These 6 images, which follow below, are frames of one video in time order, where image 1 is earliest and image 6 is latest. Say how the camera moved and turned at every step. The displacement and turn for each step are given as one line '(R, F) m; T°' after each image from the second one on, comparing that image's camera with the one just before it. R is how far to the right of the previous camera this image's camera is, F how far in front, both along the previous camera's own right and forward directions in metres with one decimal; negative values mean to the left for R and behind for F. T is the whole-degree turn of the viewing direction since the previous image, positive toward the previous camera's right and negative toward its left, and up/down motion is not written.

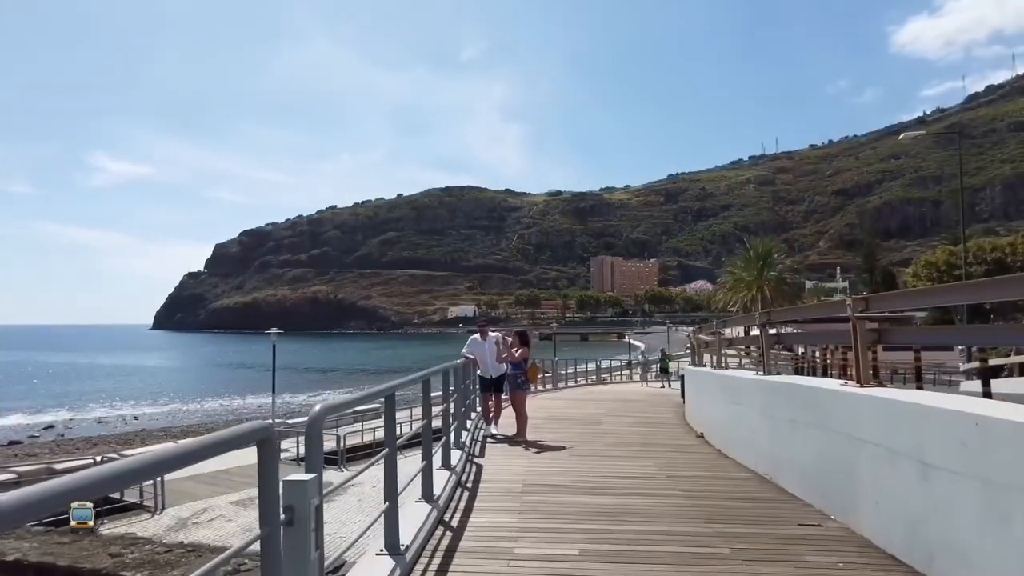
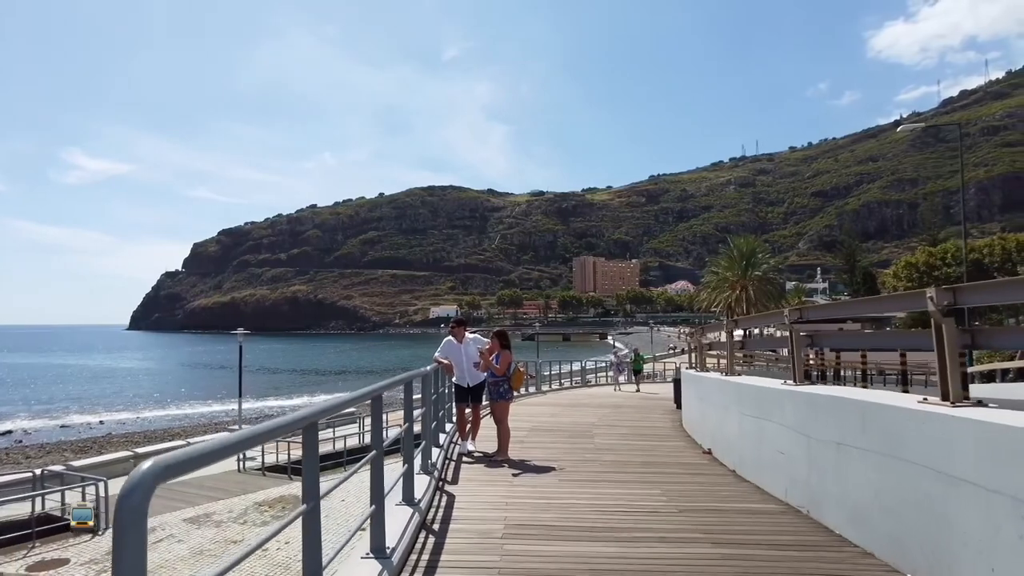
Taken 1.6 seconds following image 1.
(0.0, +0.7) m; +1°
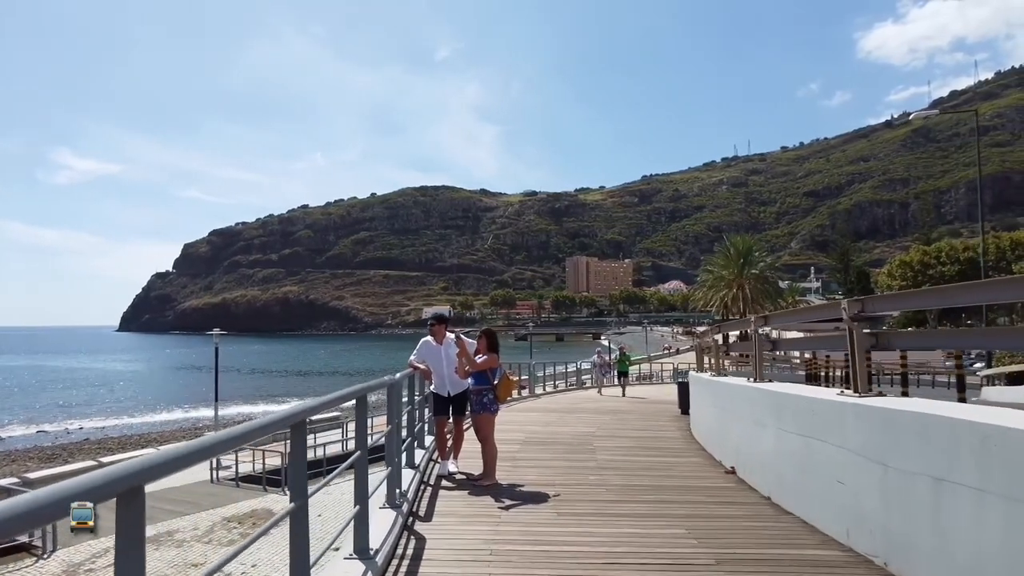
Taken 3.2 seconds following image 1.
(0.0, +0.7) m; +1°
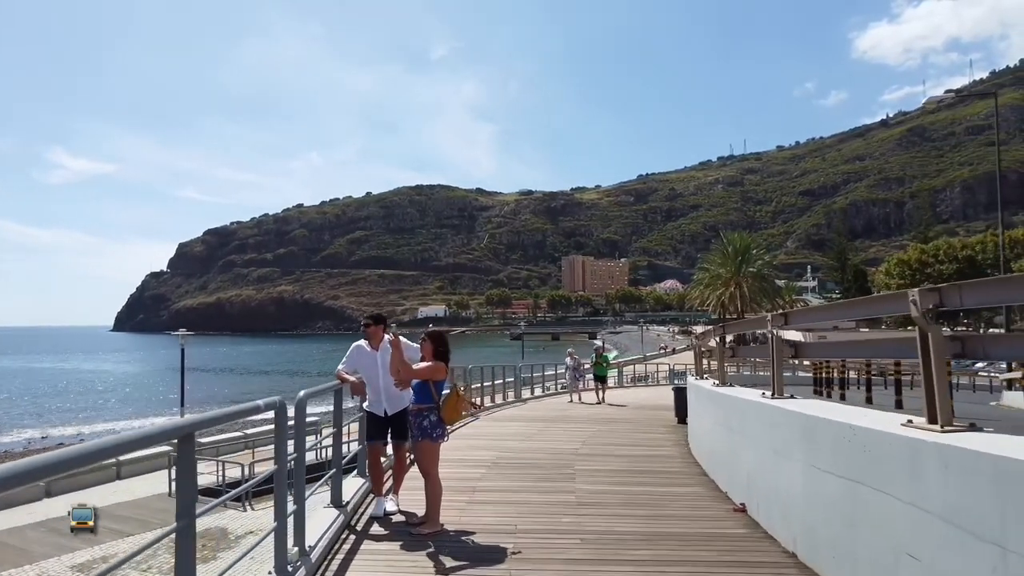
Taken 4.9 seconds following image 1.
(+0.2, +0.8) m; 0°
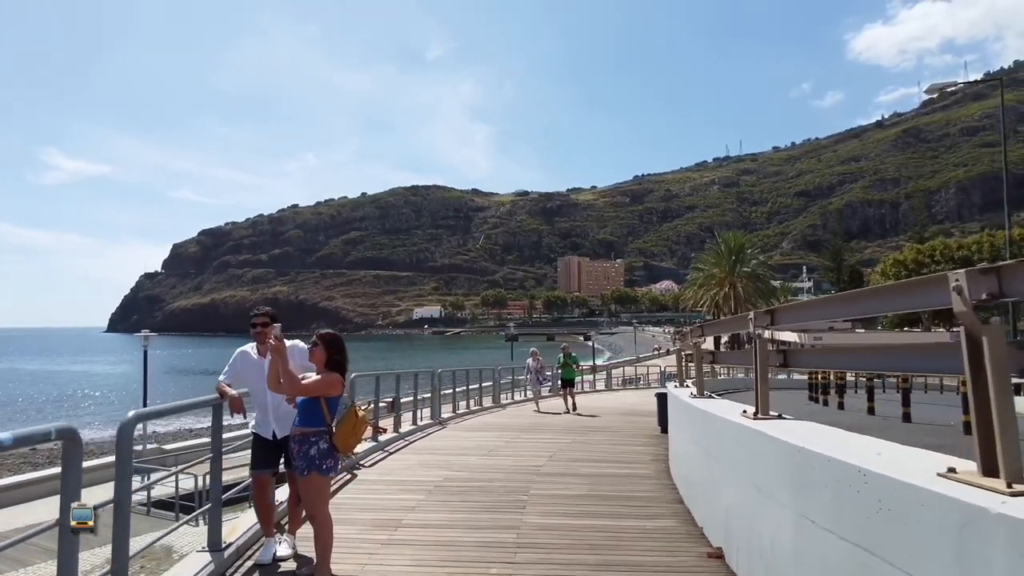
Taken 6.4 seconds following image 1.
(+0.2, +0.6) m; 0°
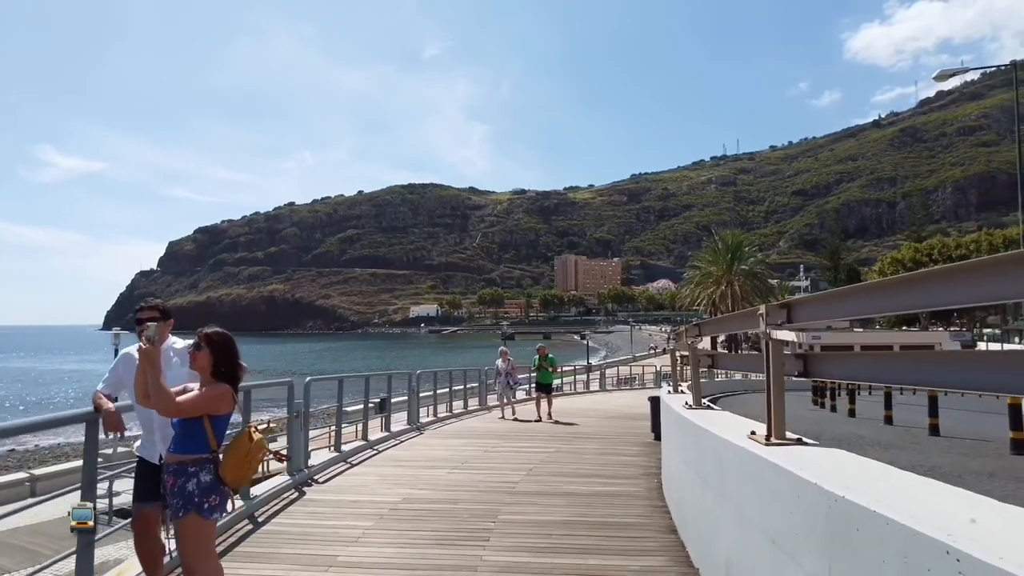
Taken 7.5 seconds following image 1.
(+0.1, +0.5) m; 0°
